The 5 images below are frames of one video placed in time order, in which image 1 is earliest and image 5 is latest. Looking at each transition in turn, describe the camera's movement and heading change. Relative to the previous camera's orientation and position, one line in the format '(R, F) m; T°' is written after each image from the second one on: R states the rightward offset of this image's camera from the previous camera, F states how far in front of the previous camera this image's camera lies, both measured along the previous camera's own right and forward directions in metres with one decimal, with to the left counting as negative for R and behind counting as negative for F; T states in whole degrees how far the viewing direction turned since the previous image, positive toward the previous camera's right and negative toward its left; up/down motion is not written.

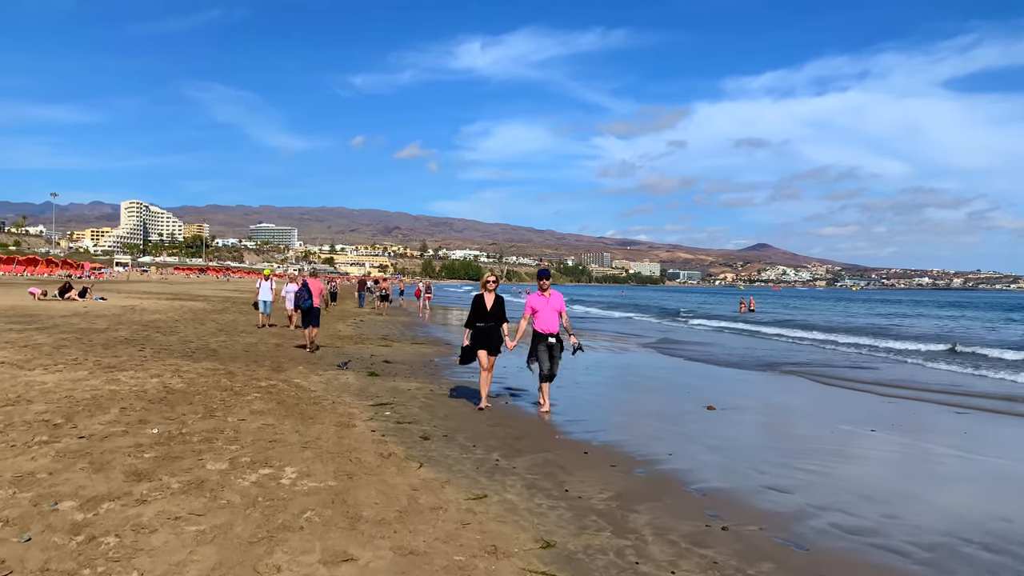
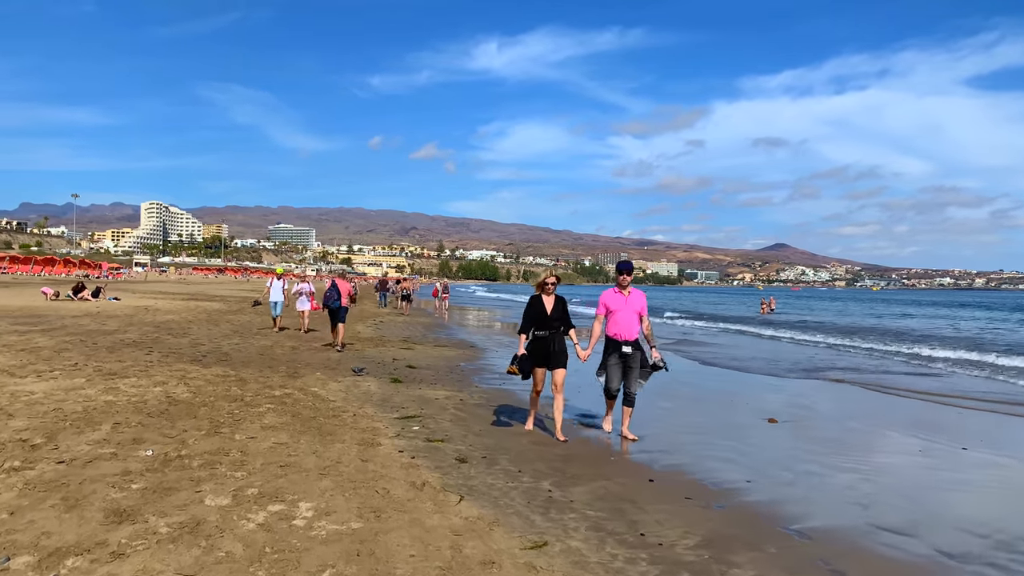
(-0.2, +0.9) m; -1°
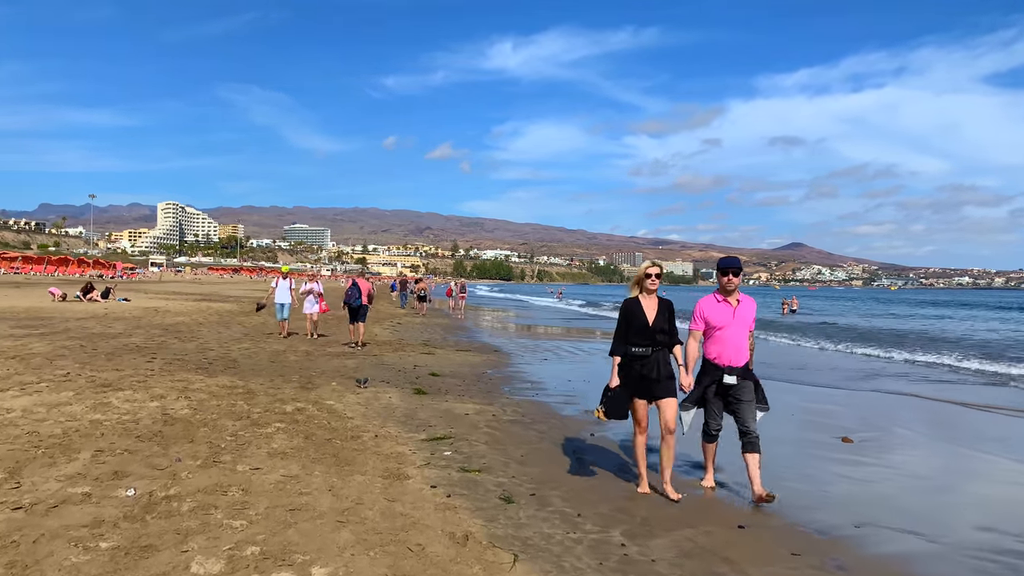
(-0.2, +1.0) m; -1°
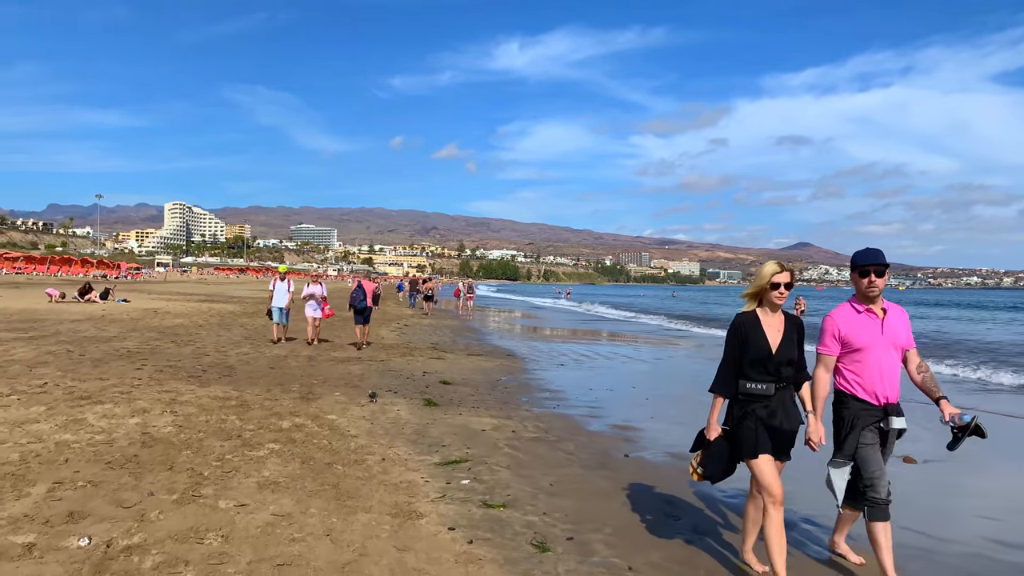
(-0.1, +0.8) m; 0°
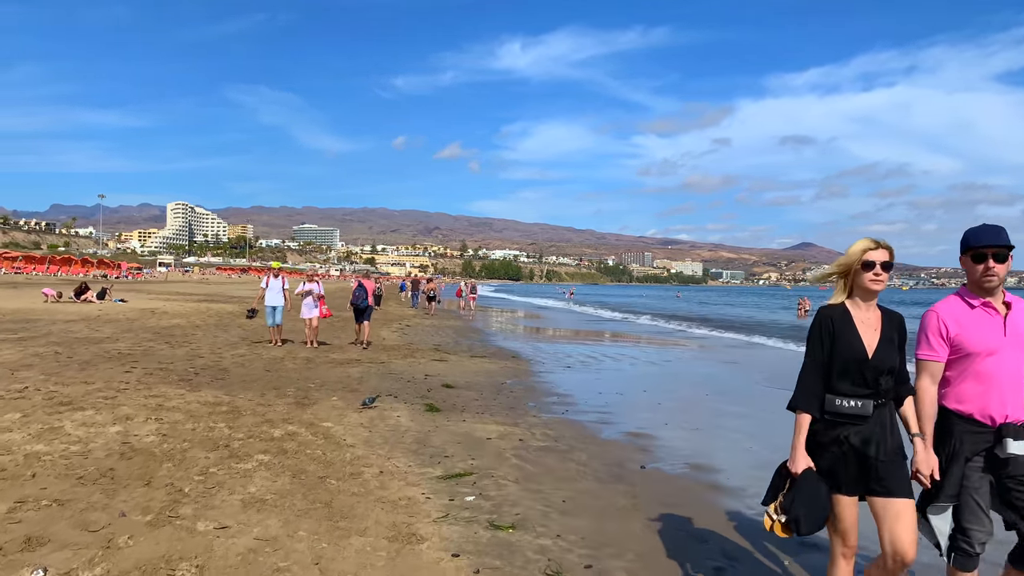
(0.0, +0.4) m; 0°
